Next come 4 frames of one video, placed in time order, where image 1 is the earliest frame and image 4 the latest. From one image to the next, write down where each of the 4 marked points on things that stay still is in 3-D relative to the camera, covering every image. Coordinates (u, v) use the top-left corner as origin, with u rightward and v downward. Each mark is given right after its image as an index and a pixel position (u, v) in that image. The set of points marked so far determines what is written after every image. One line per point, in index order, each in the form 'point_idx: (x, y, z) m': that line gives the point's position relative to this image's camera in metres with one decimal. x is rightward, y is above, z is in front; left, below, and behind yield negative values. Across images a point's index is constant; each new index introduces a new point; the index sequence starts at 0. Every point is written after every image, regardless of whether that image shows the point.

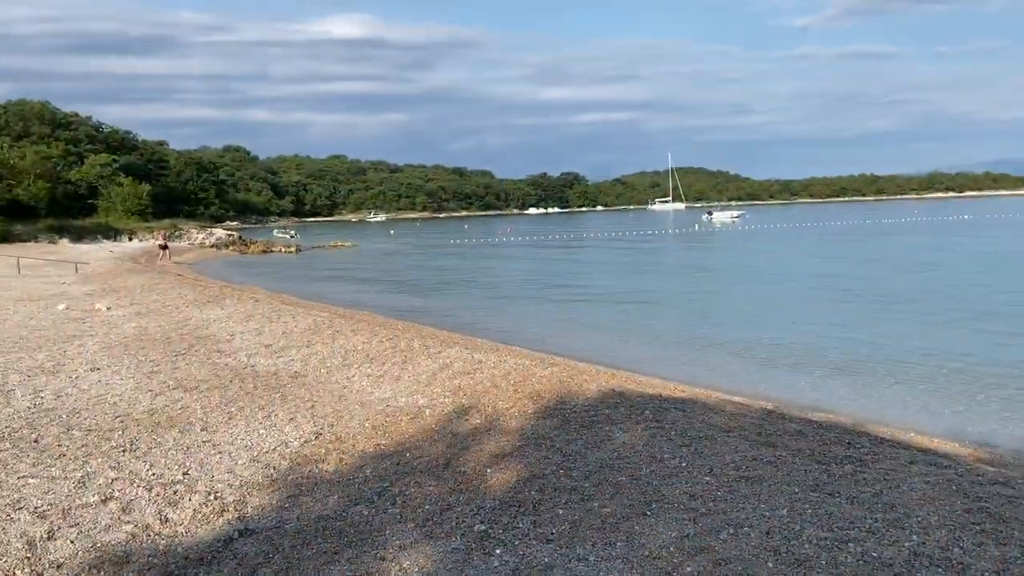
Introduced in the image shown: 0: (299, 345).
0: (-4.6, -1.2, +18.8) m
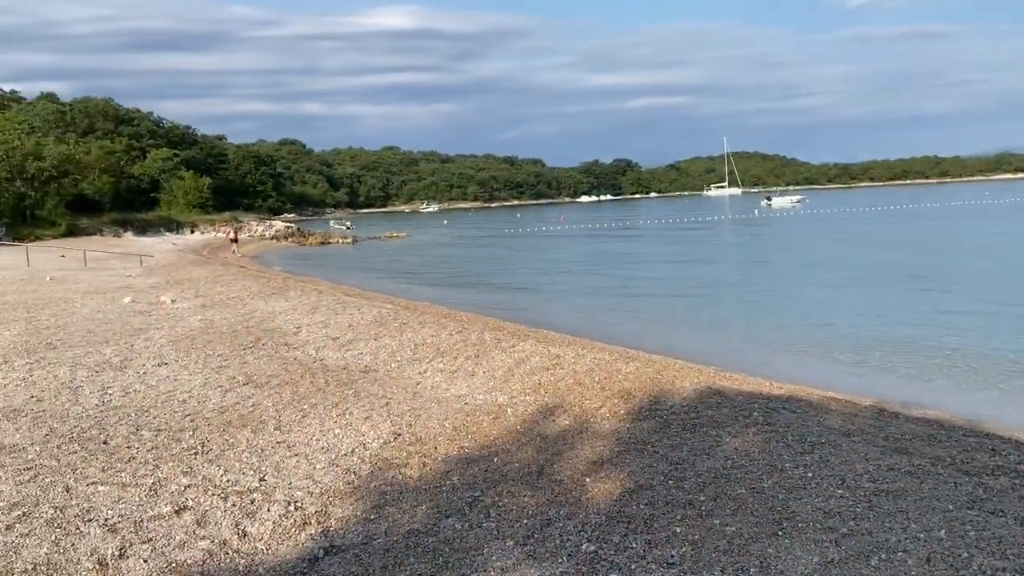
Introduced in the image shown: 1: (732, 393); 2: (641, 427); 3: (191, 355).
0: (-3.0, -1.0, +18.2) m
1: (+2.9, -1.4, +11.4) m
2: (+1.4, -1.5, +9.5) m
3: (-6.3, -1.3, +17.0) m
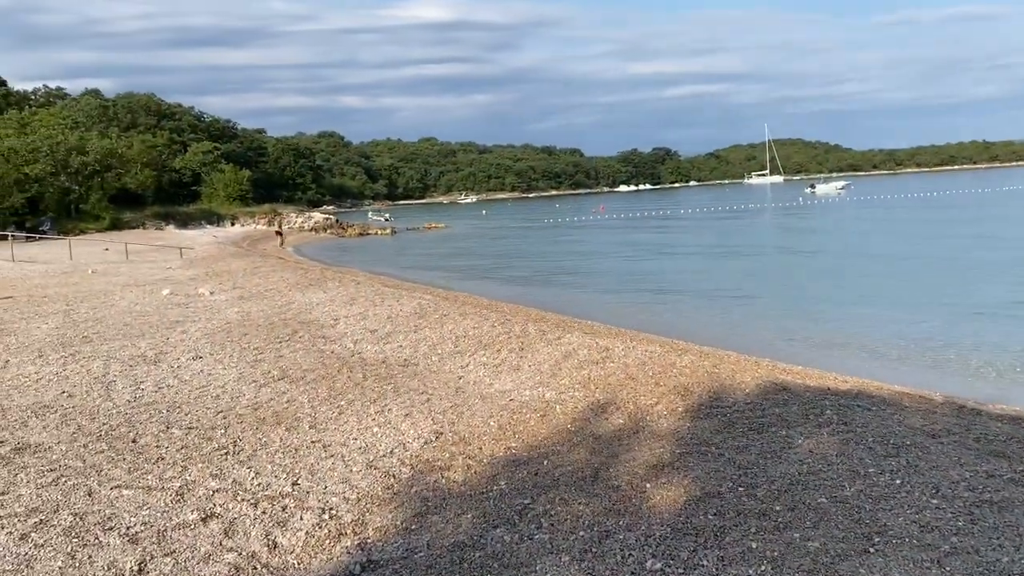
0: (-2.2, -0.8, +17.6) m
1: (+3.5, -1.2, +10.6) m
2: (+1.9, -1.4, +8.8) m
3: (-5.4, -1.1, +16.6) m
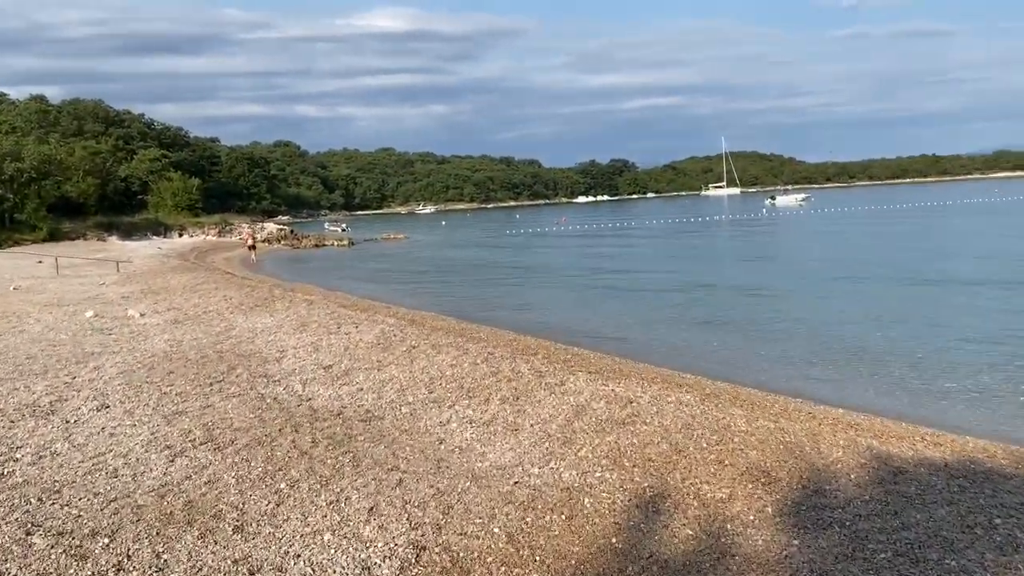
0: (-2.4, -1.3, +14.5) m
1: (+3.5, -1.6, +7.7) m
2: (+2.1, -1.8, +5.9) m
3: (-5.6, -1.6, +13.3) m
